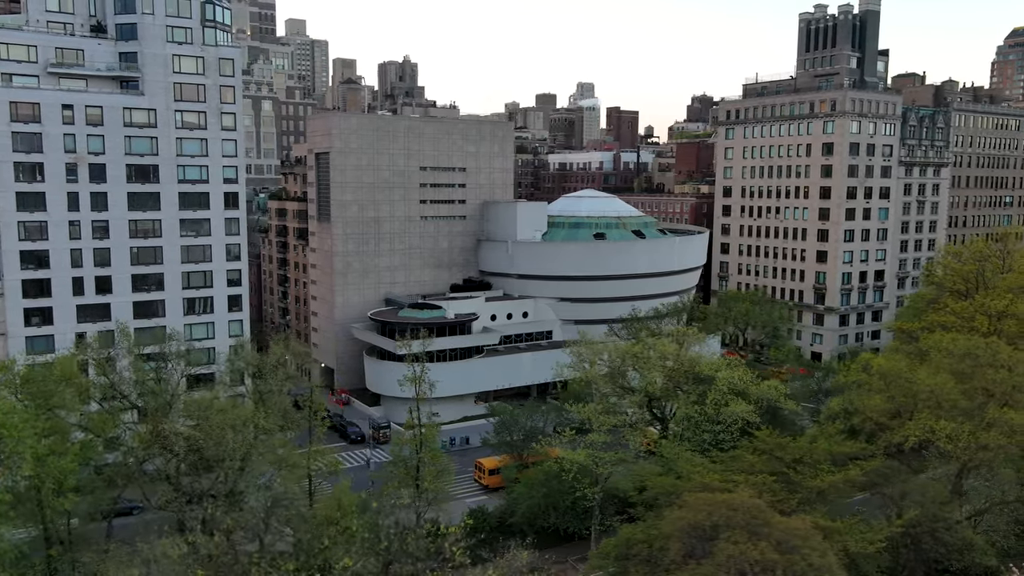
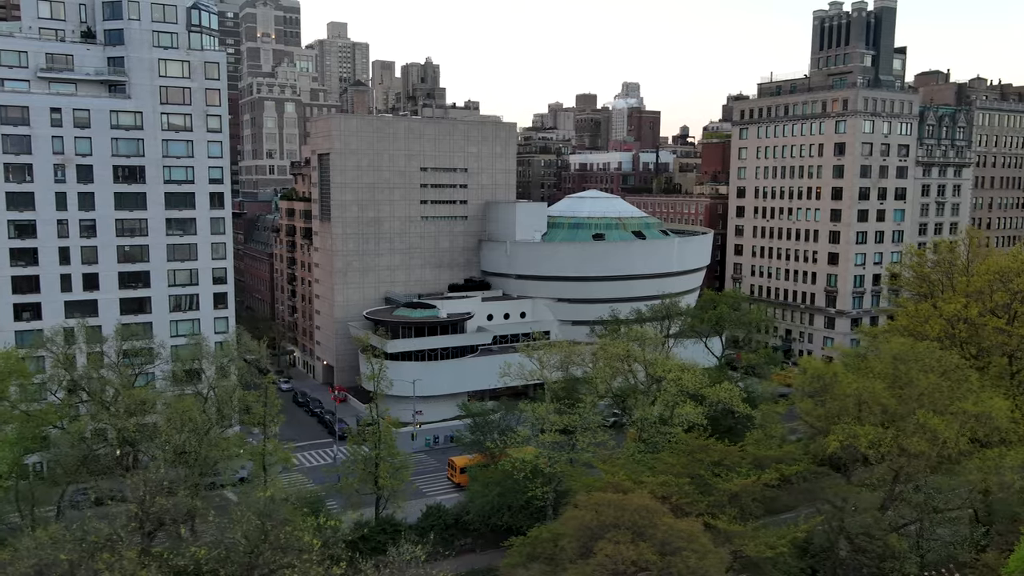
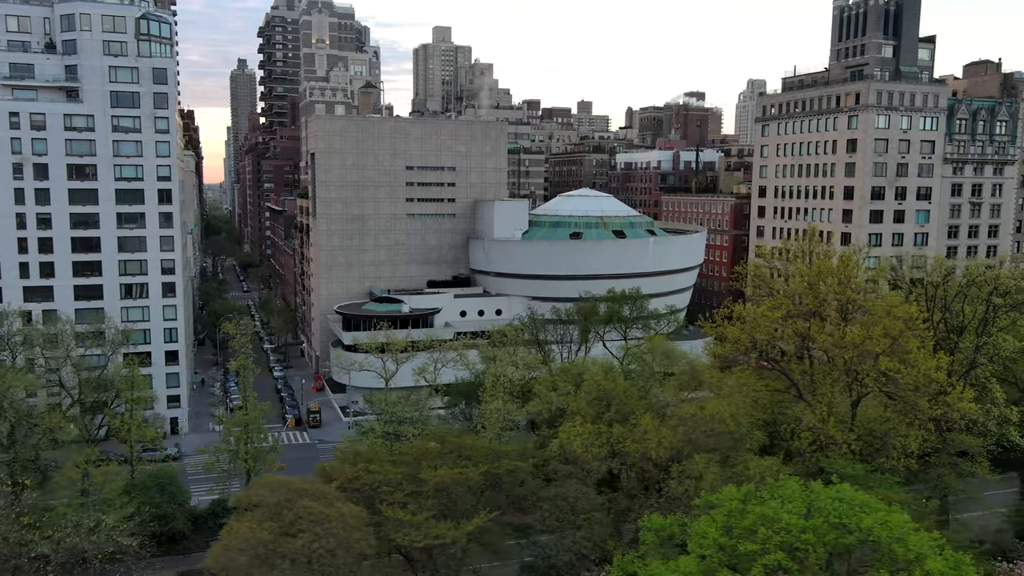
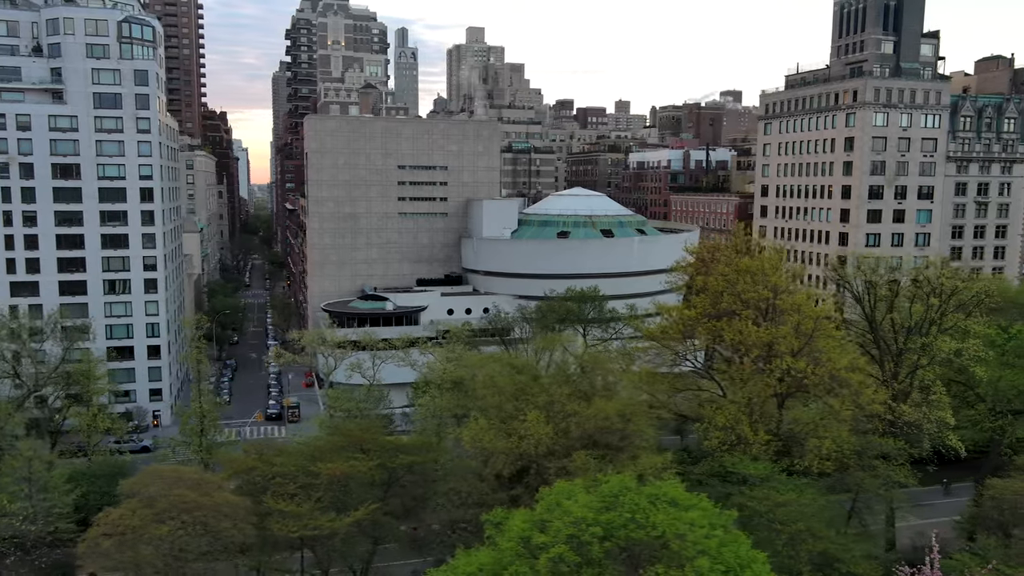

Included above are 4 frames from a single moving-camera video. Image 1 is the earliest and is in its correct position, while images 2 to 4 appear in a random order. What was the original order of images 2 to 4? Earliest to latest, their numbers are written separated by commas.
2, 3, 4
